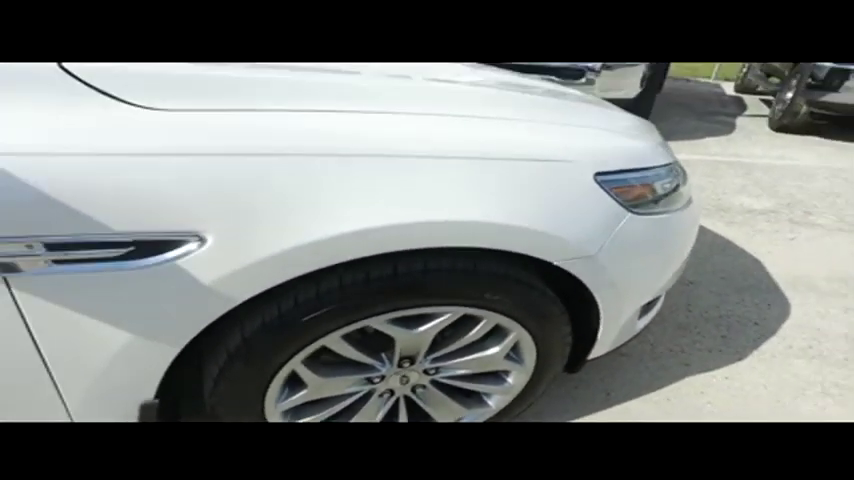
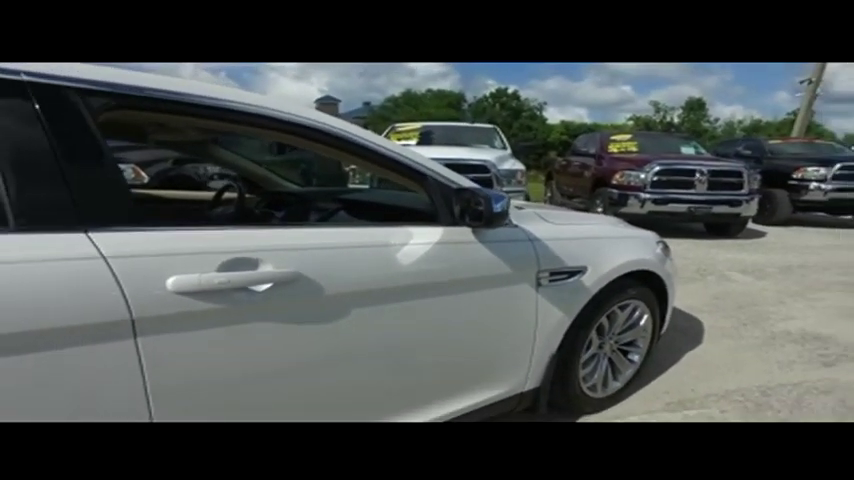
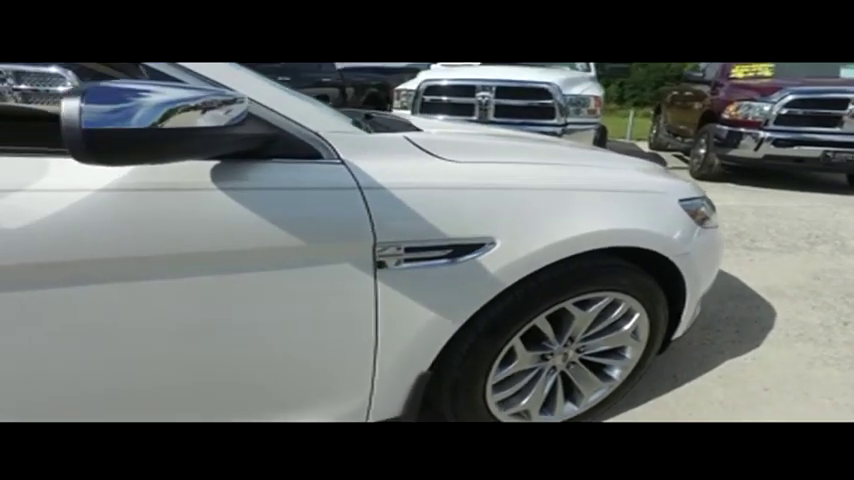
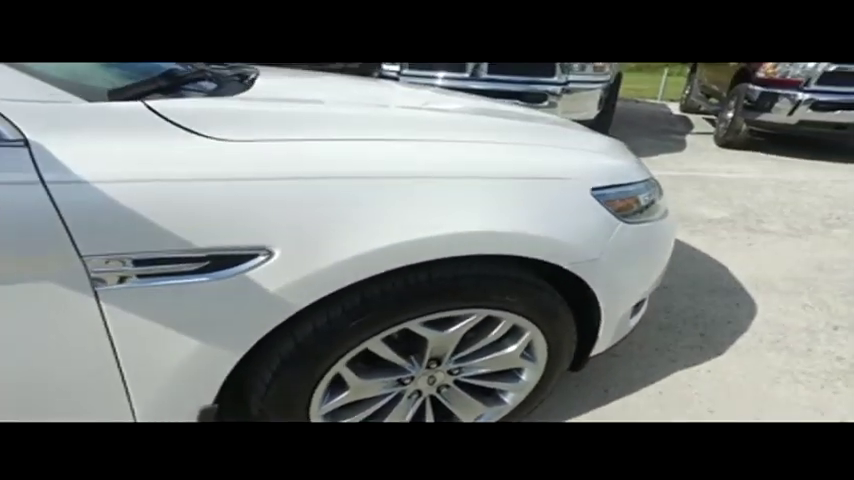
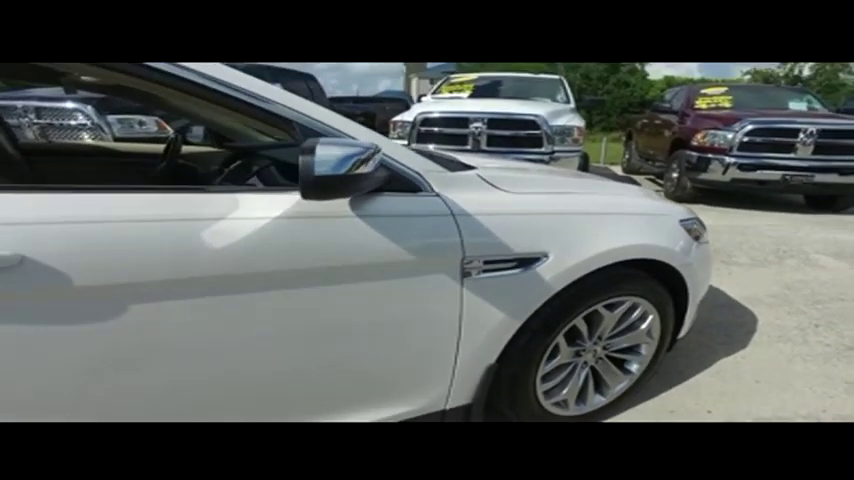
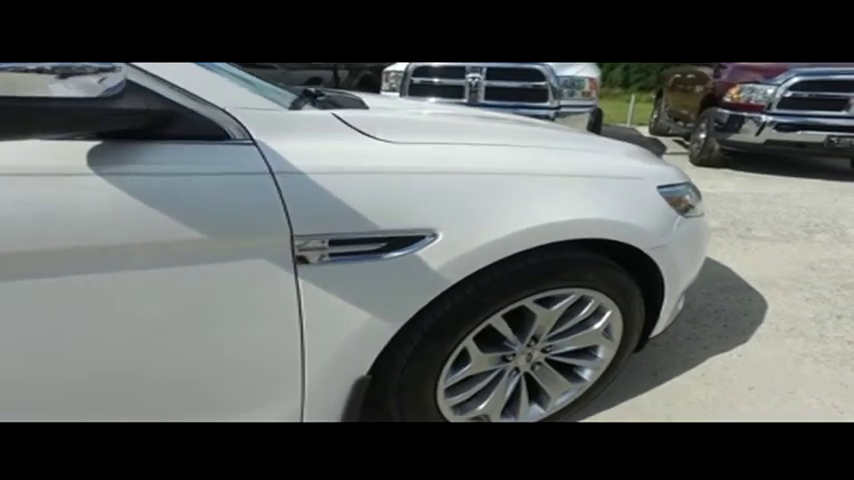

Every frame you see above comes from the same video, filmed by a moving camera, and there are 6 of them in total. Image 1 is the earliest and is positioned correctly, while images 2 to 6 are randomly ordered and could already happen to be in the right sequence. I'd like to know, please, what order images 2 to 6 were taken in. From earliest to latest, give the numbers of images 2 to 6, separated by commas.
4, 6, 3, 5, 2
